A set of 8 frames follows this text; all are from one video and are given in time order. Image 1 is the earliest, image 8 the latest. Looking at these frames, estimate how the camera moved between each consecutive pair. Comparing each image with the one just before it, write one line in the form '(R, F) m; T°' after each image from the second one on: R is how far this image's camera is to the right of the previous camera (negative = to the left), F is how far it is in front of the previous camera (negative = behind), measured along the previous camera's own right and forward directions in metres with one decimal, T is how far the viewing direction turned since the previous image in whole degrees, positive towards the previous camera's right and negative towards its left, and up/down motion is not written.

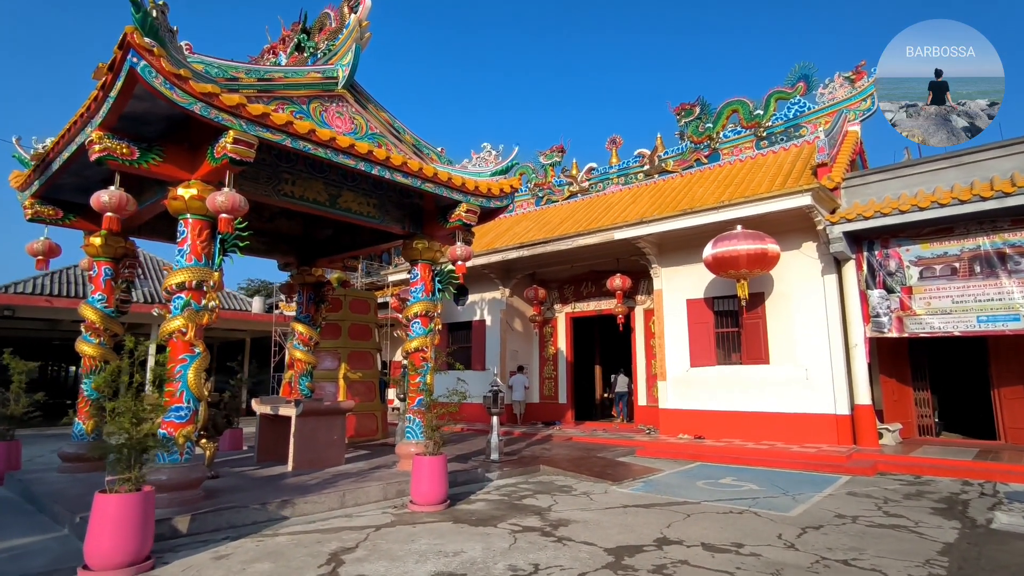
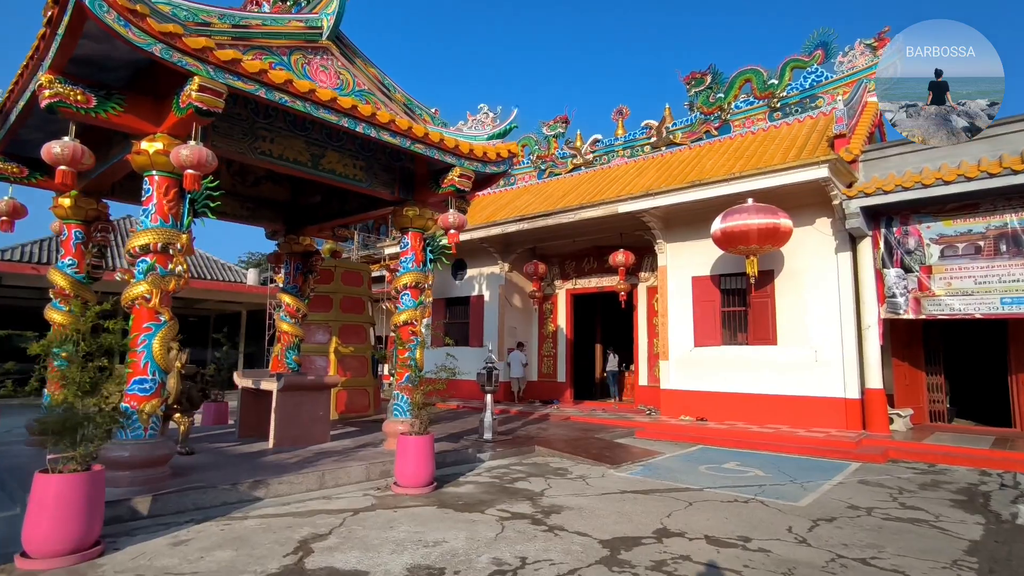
(+0.1, +0.4) m; 0°
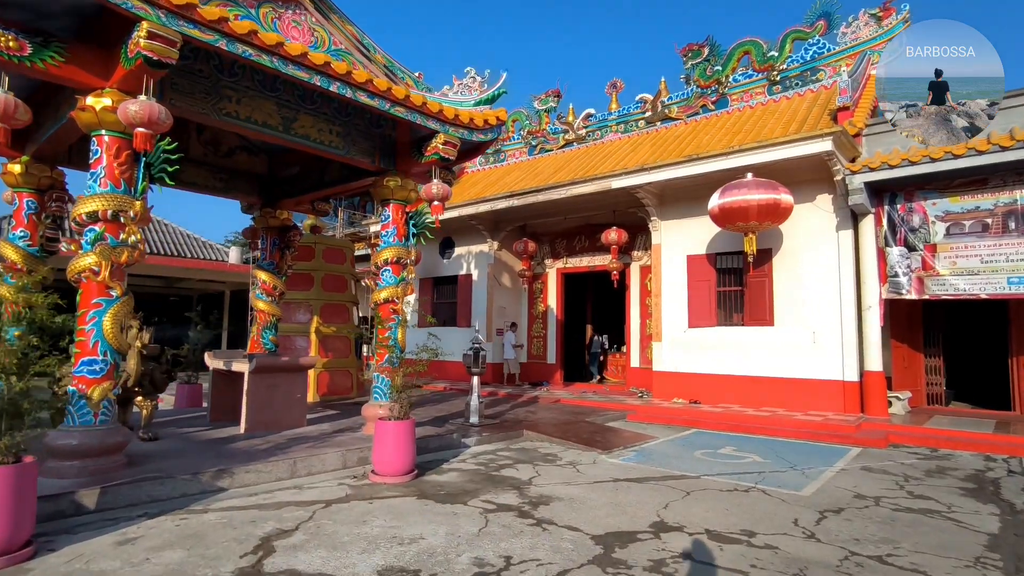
(0.0, +0.4) m; +1°
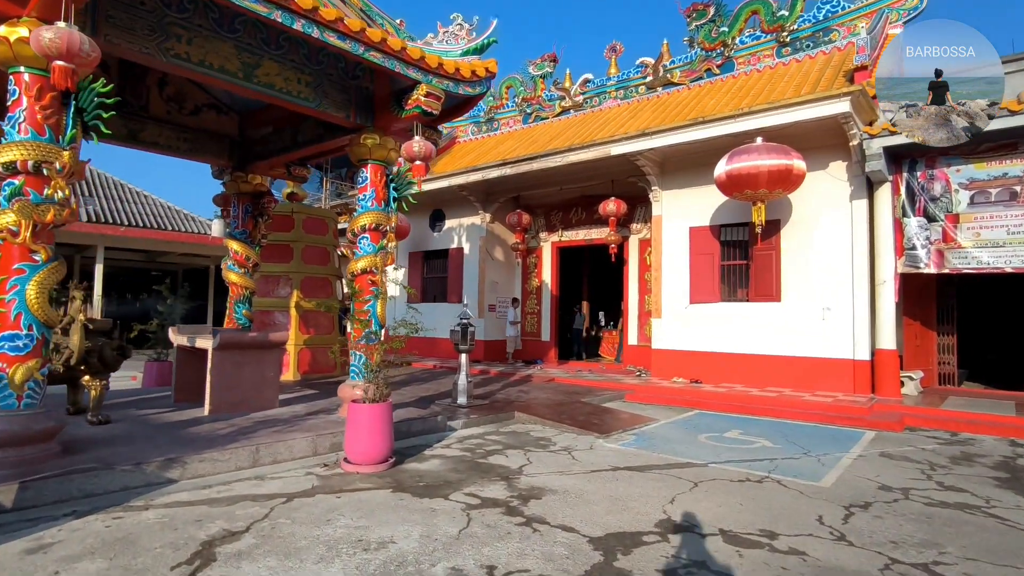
(0.0, +0.5) m; 0°
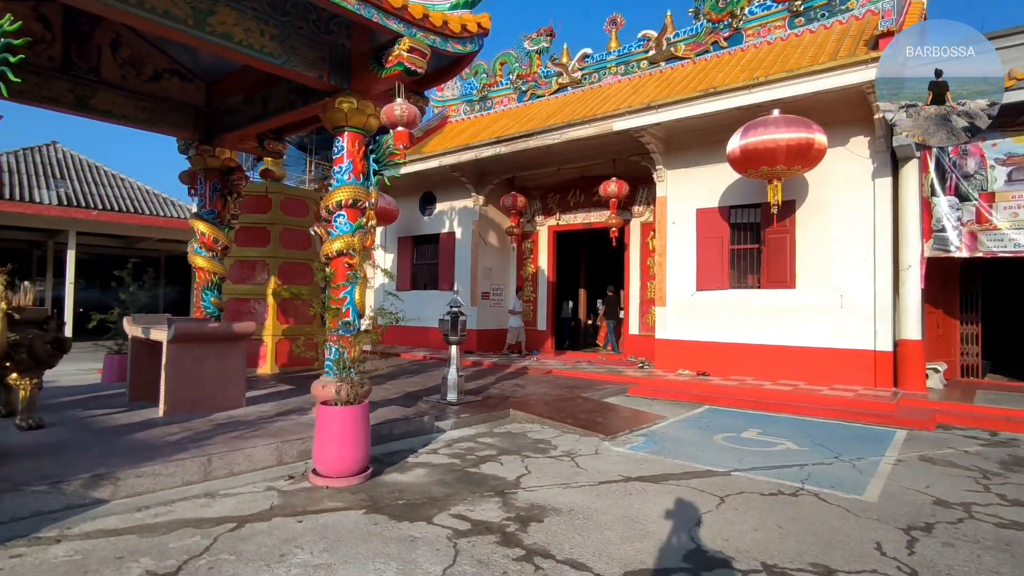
(0.0, +0.6) m; +1°
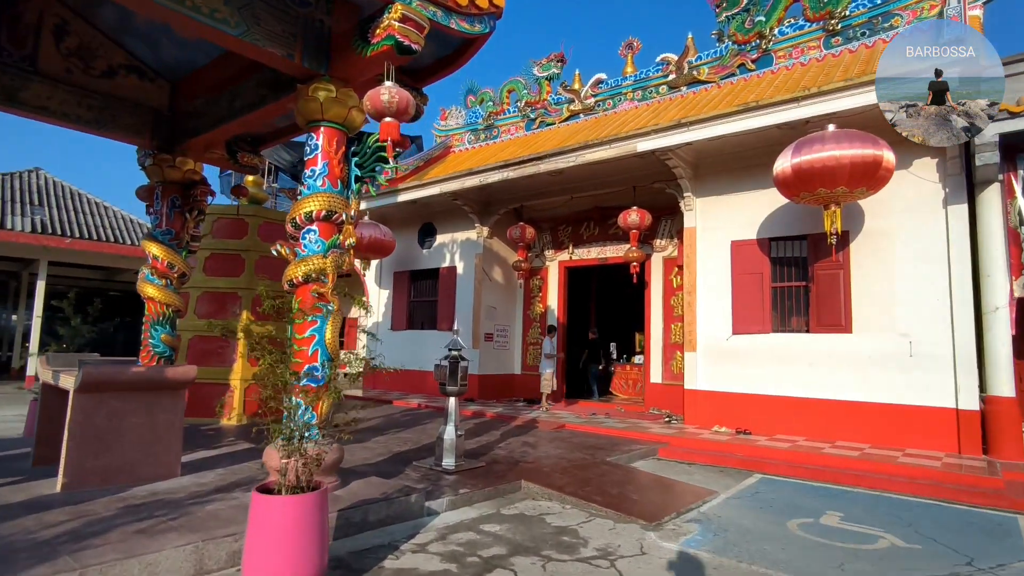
(-0.1, +1.1) m; 0°
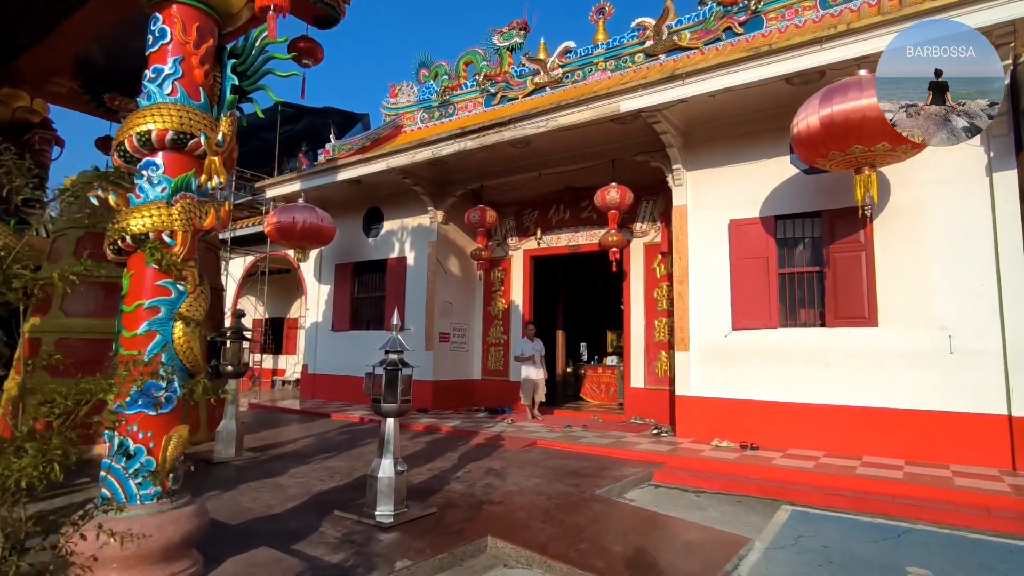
(0.0, +1.4) m; +4°
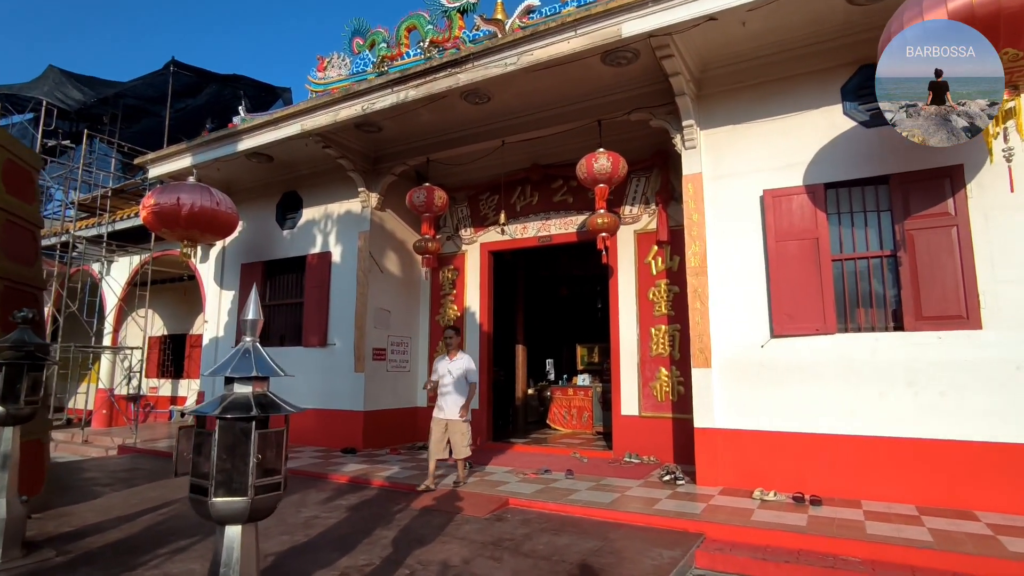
(-0.1, +1.9) m; +5°
